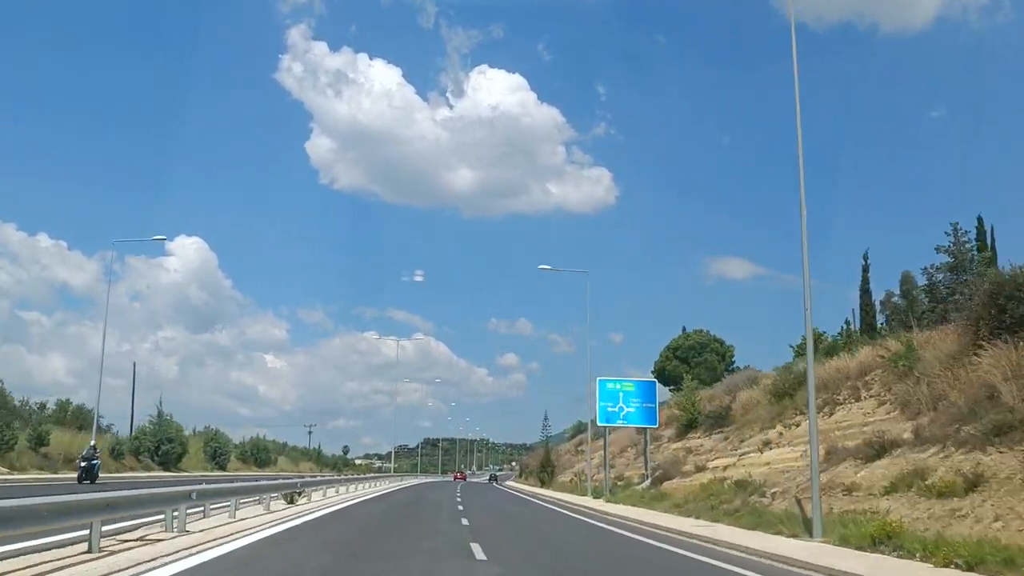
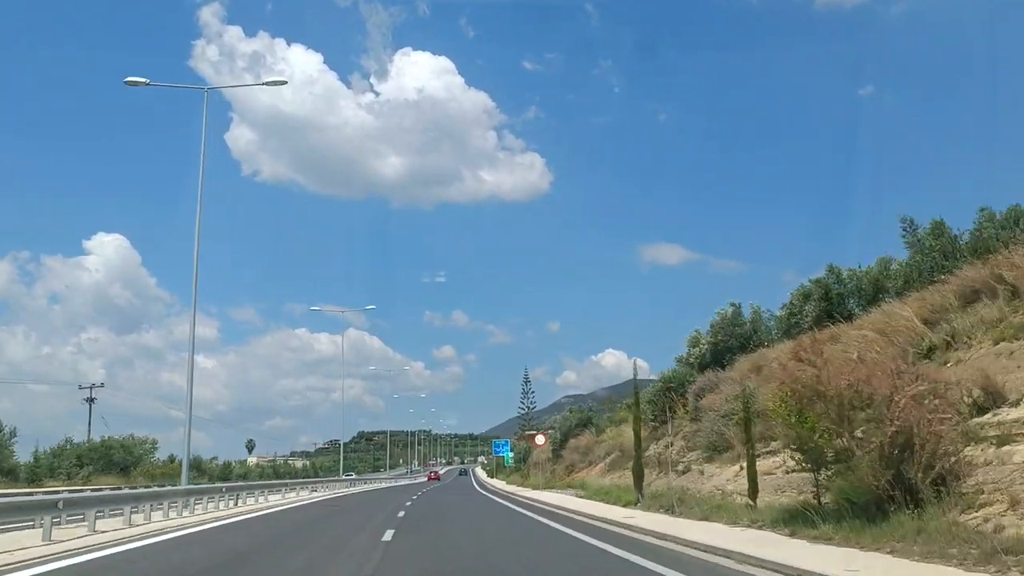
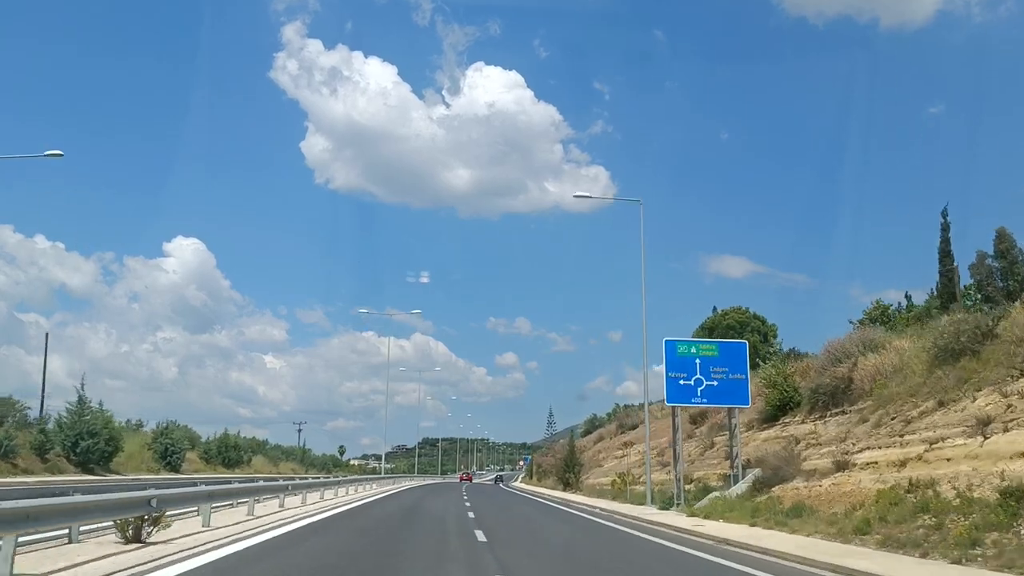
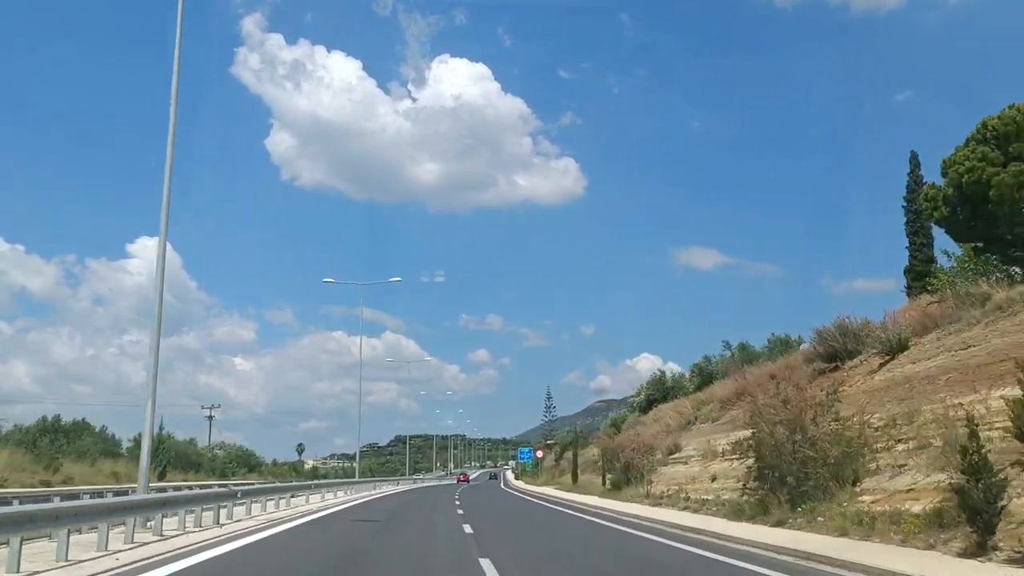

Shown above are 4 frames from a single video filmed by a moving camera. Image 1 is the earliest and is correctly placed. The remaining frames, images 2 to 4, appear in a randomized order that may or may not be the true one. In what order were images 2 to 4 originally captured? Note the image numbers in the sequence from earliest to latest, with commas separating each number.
3, 4, 2
